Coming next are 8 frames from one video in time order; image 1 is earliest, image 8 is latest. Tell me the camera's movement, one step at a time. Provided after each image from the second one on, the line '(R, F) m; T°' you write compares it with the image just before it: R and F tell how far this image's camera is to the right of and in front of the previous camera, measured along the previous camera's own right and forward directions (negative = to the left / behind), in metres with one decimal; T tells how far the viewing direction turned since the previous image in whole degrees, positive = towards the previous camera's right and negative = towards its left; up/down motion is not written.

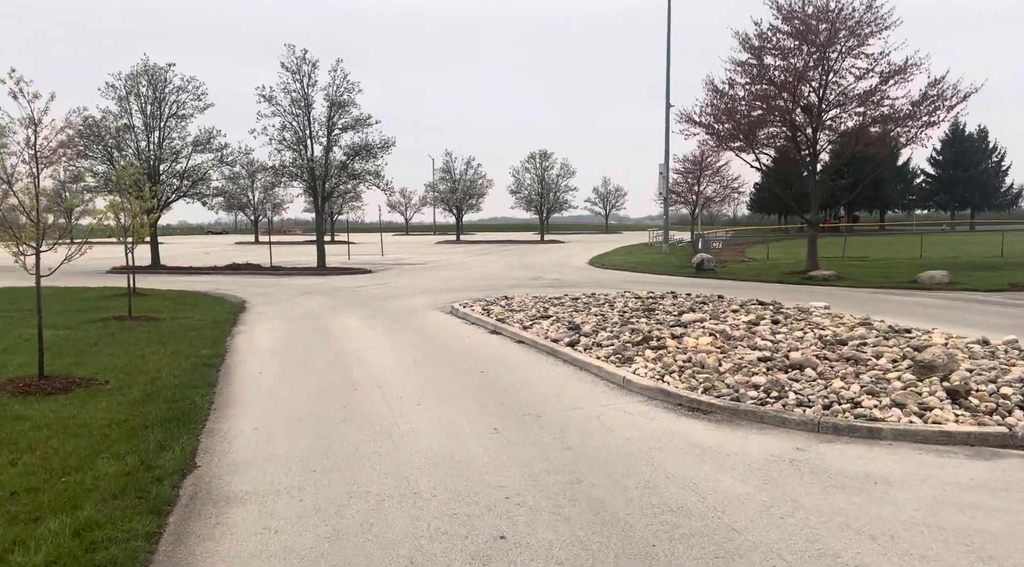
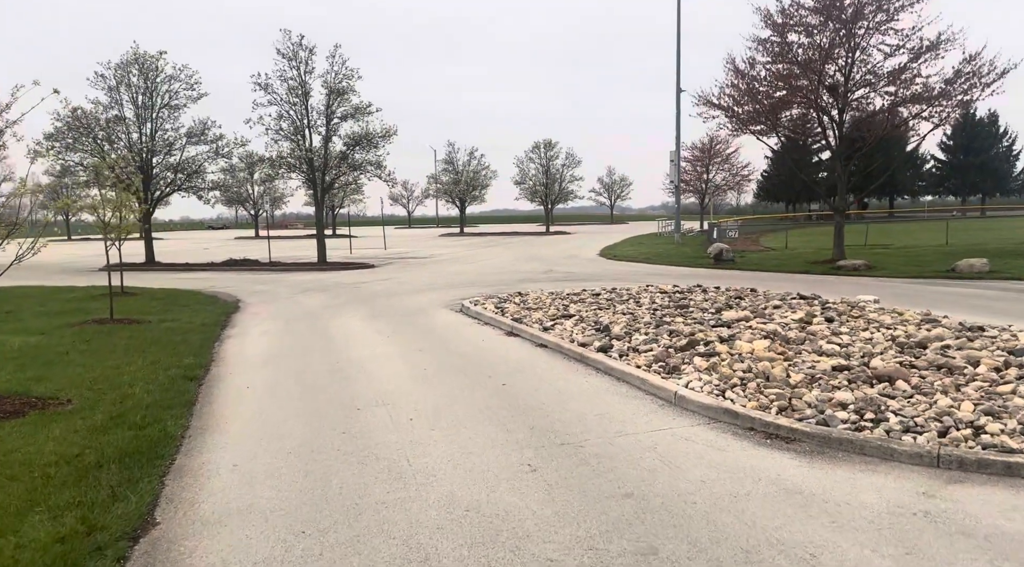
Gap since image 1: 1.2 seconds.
(-0.2, +1.2) m; 0°
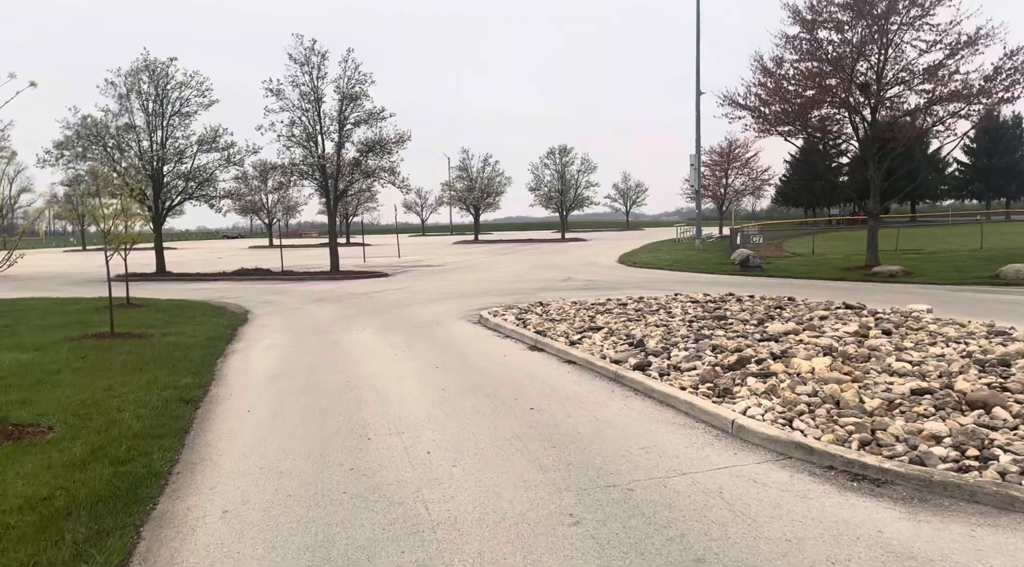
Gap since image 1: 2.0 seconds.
(-0.1, +0.8) m; -1°
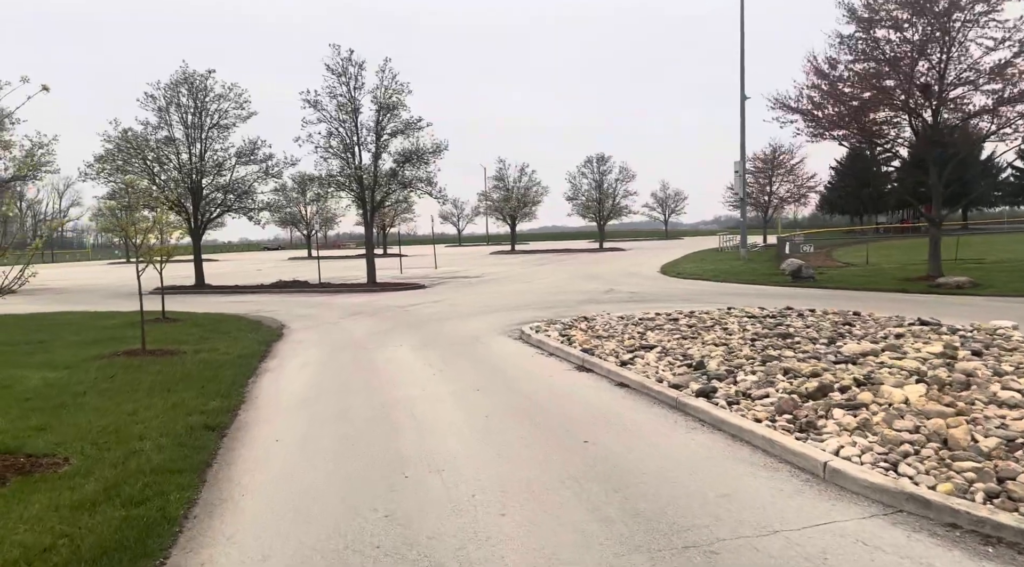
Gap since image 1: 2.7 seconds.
(-0.1, +0.6) m; -3°
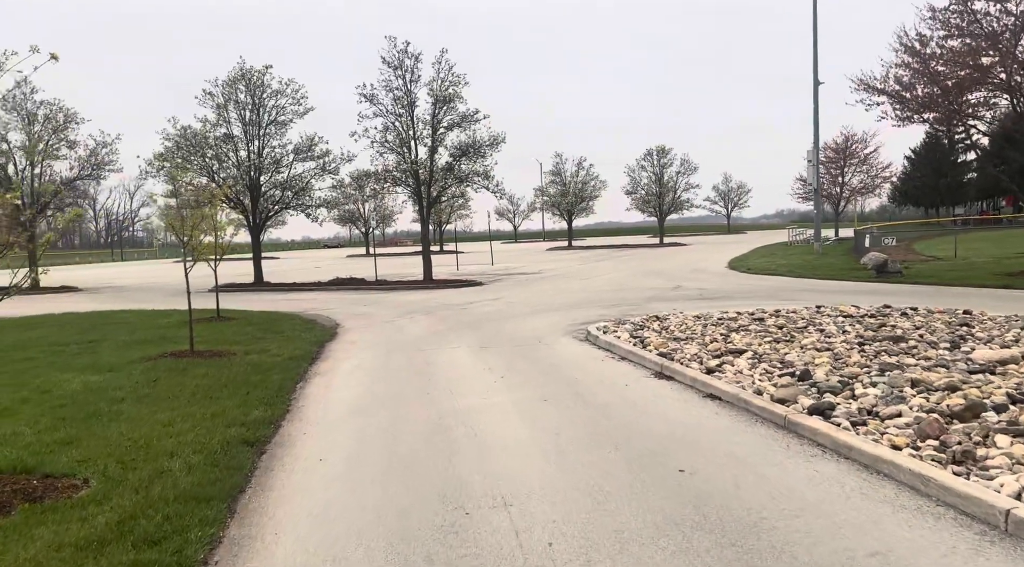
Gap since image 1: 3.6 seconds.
(-0.2, +0.9) m; -4°
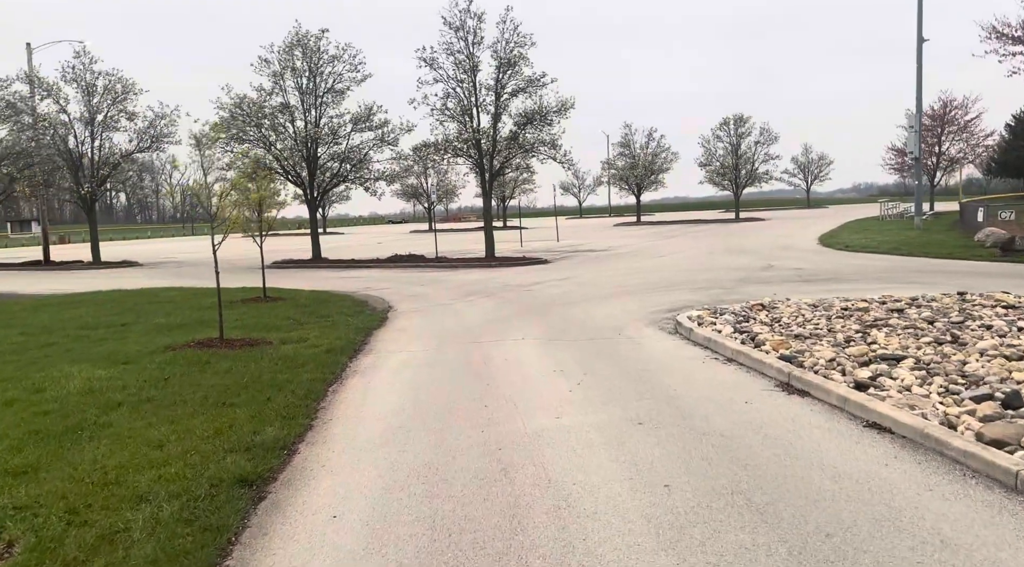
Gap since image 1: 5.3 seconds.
(-0.2, +1.8) m; -5°
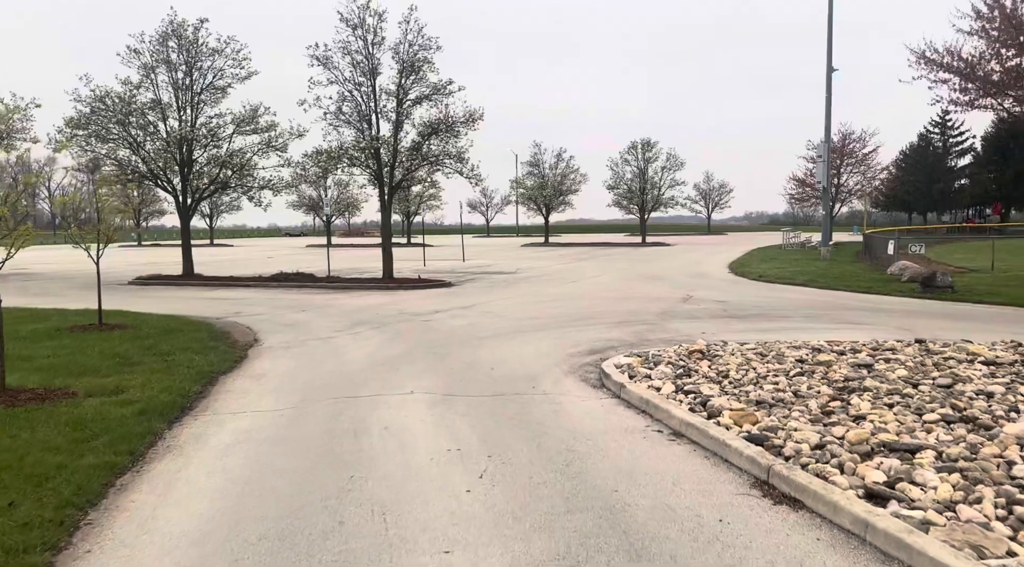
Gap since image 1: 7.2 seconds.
(+0.2, +2.0) m; +7°
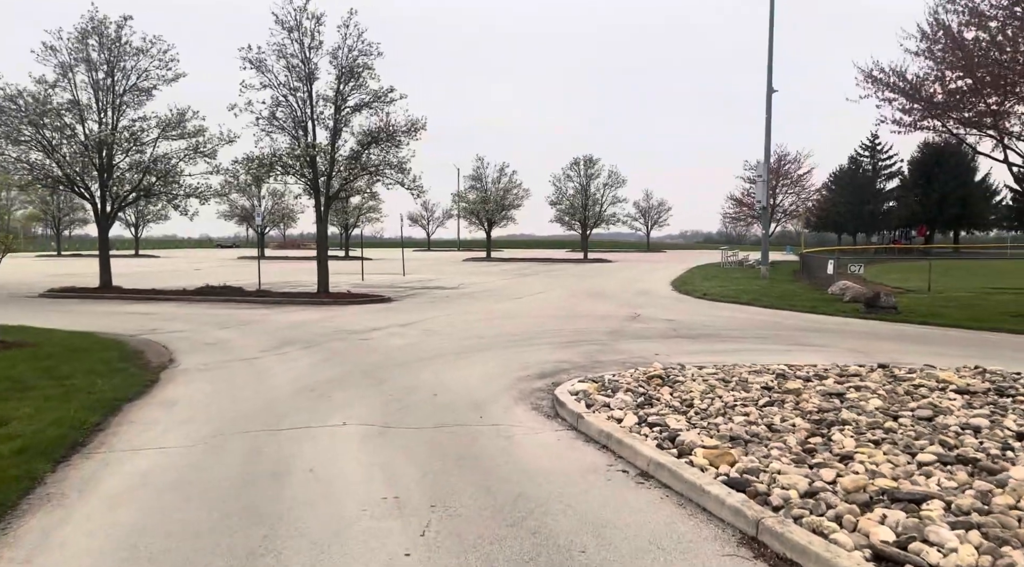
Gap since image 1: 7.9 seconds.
(-0.1, +0.7) m; +5°
